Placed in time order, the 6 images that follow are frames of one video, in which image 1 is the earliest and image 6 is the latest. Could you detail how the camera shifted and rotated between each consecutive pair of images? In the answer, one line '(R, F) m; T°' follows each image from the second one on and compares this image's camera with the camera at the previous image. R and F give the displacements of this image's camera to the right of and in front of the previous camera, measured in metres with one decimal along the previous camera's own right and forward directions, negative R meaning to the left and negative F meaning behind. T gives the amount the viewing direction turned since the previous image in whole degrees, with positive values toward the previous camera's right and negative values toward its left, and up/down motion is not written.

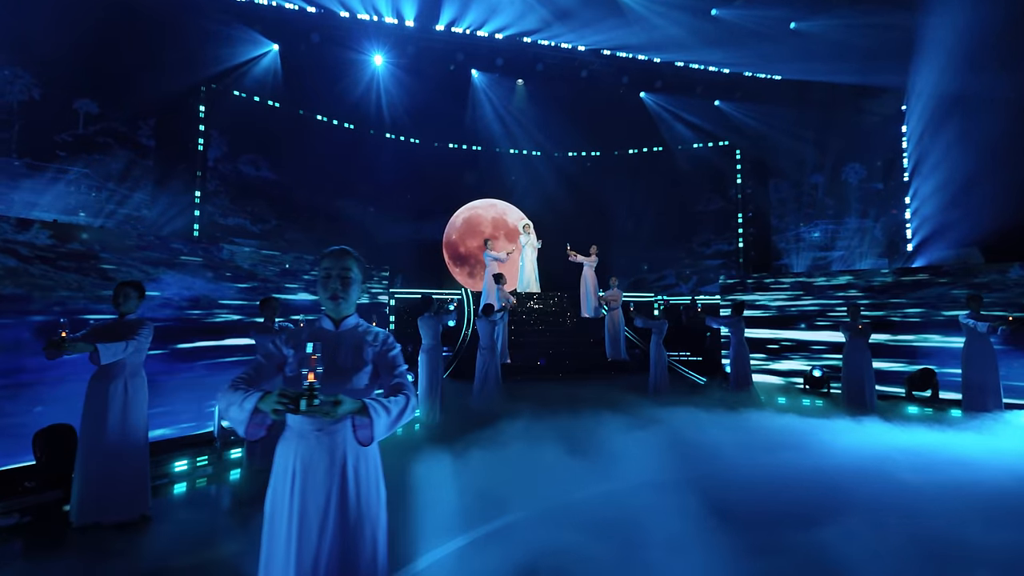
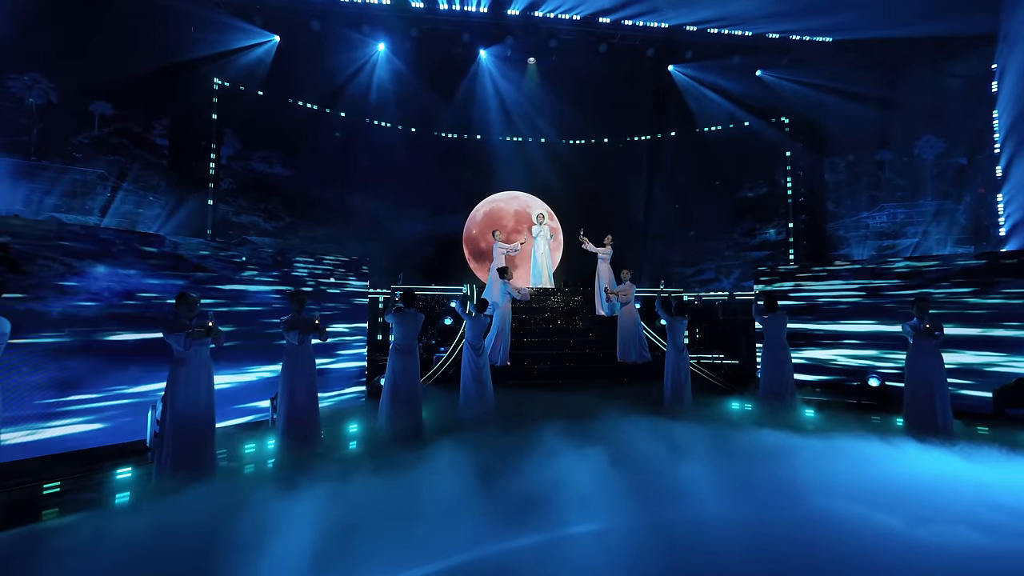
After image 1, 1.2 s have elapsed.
(+1.0, +1.0) m; -7°
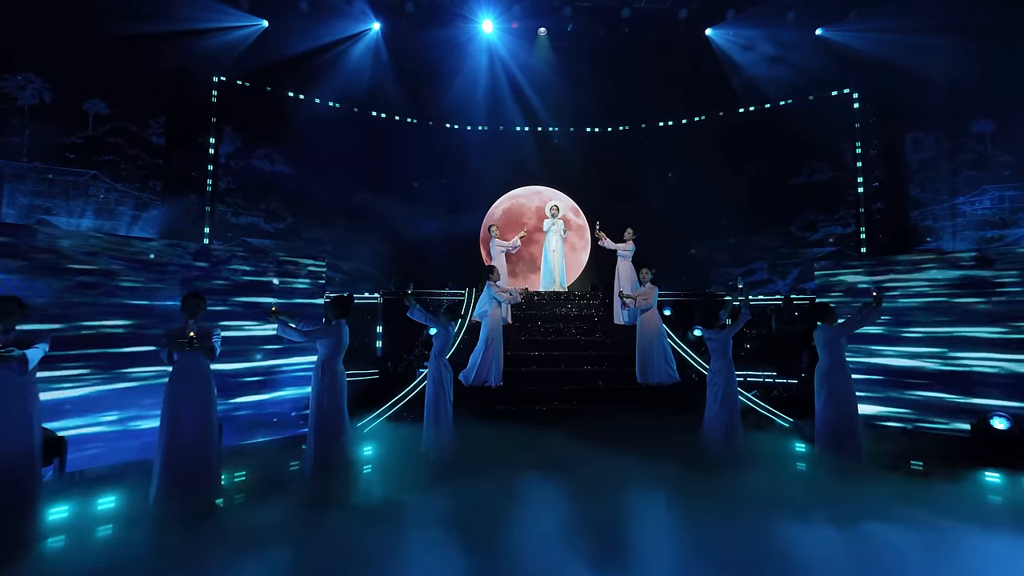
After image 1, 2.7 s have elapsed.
(+0.9, +1.6) m; -6°
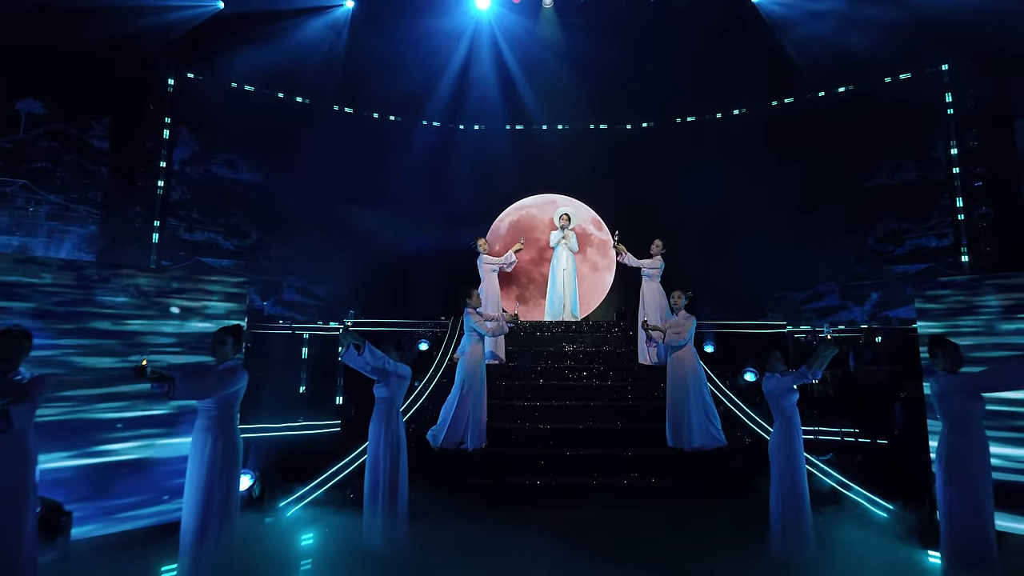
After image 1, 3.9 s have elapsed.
(+0.6, +2.1) m; -4°
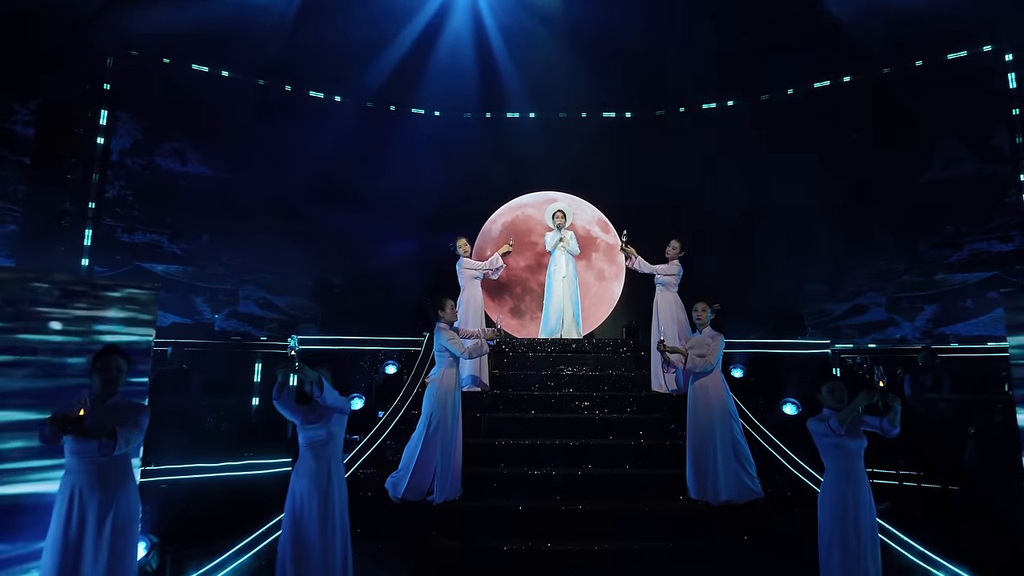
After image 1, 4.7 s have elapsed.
(+0.3, +1.3) m; -1°
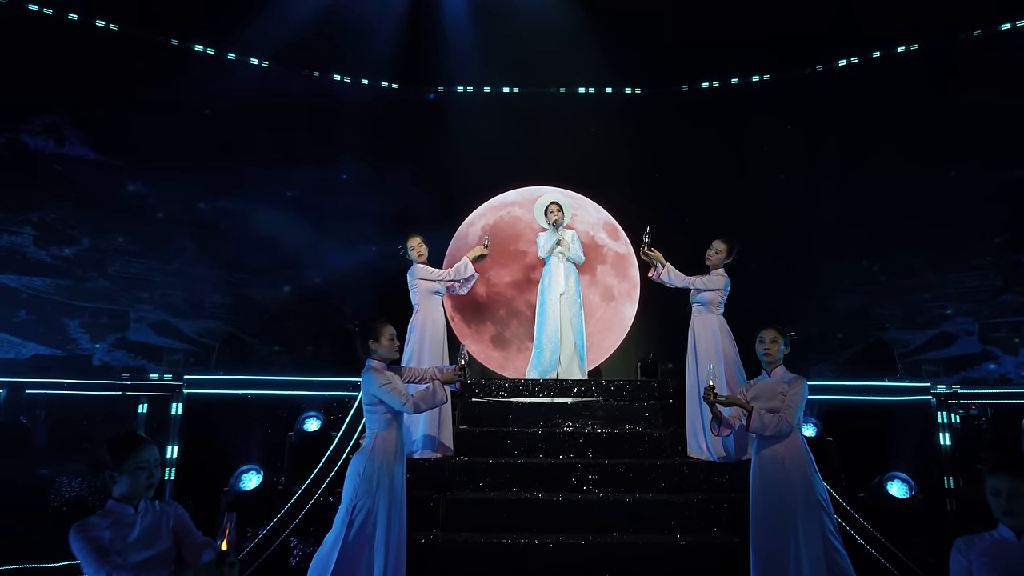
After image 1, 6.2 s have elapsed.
(+0.2, +2.0) m; +1°
